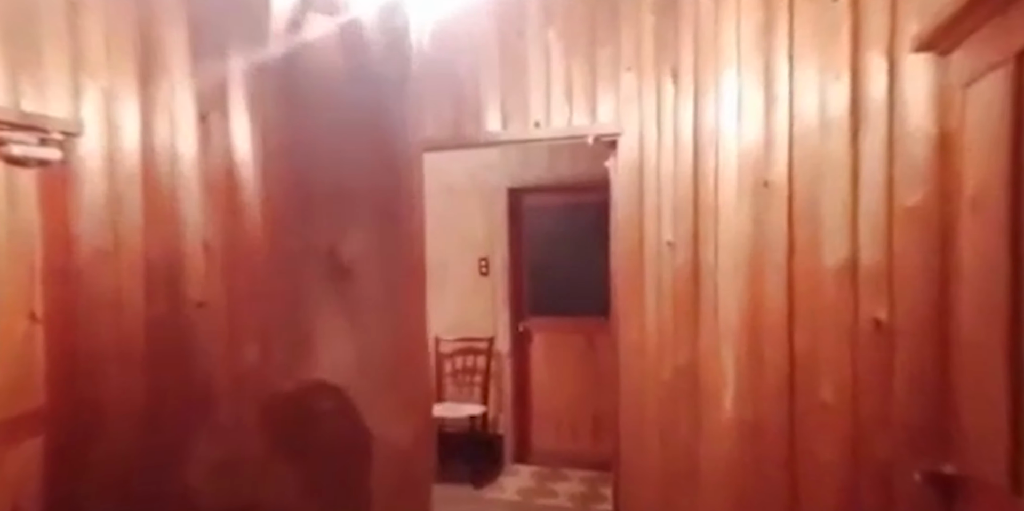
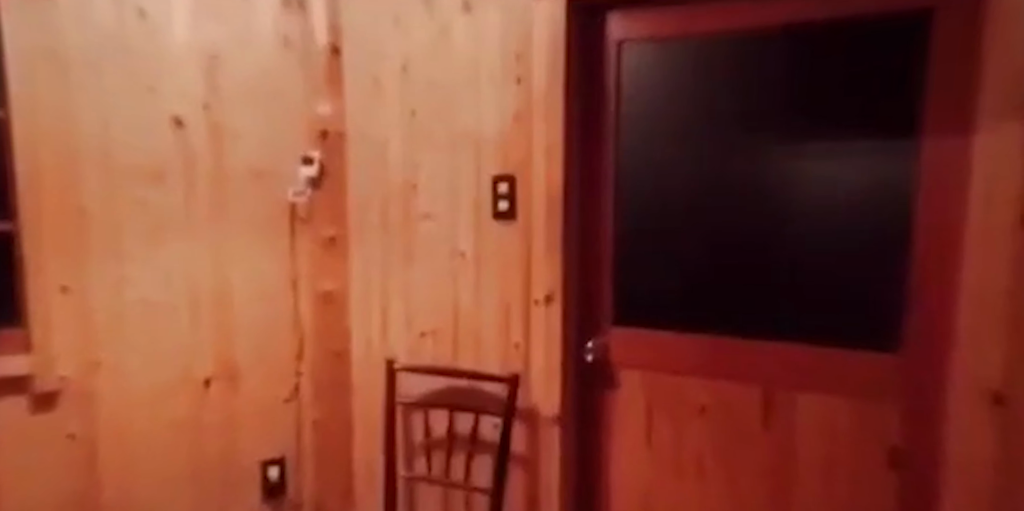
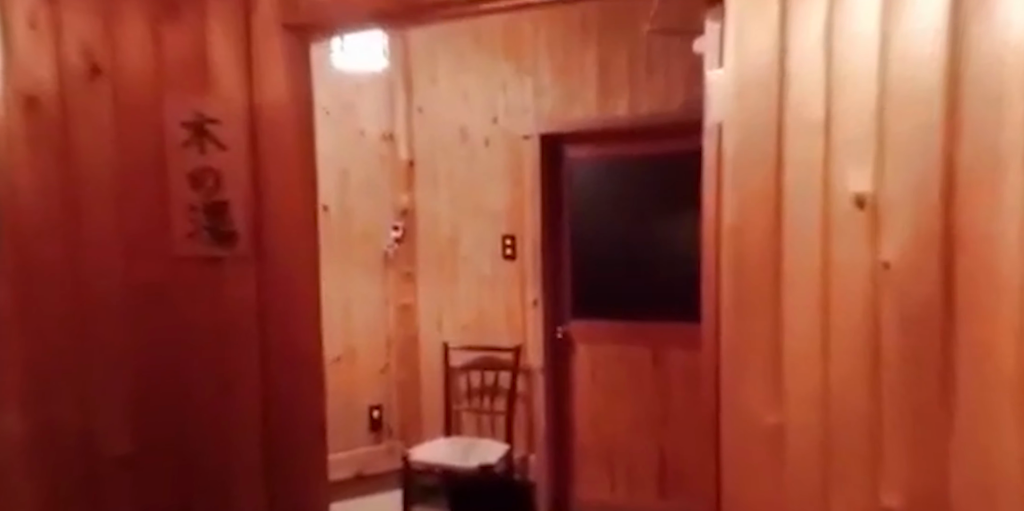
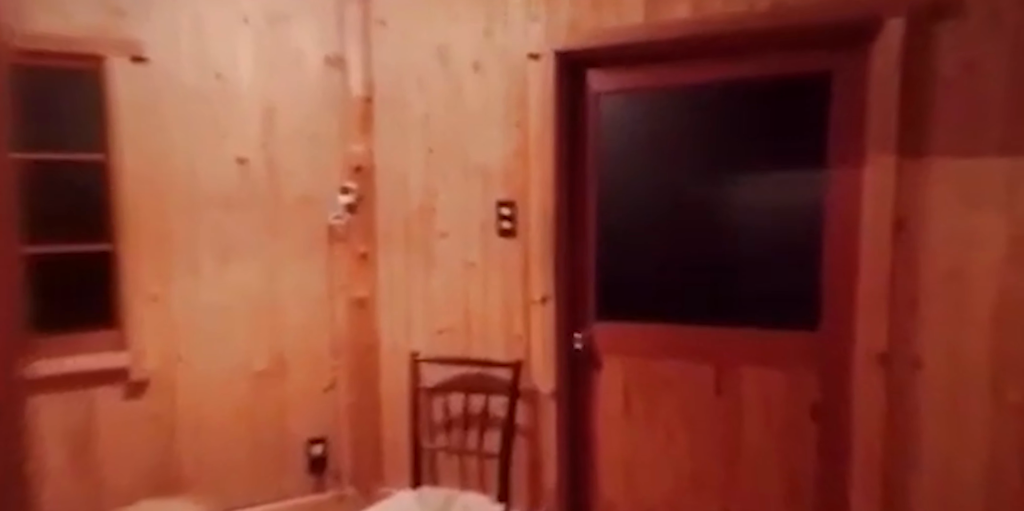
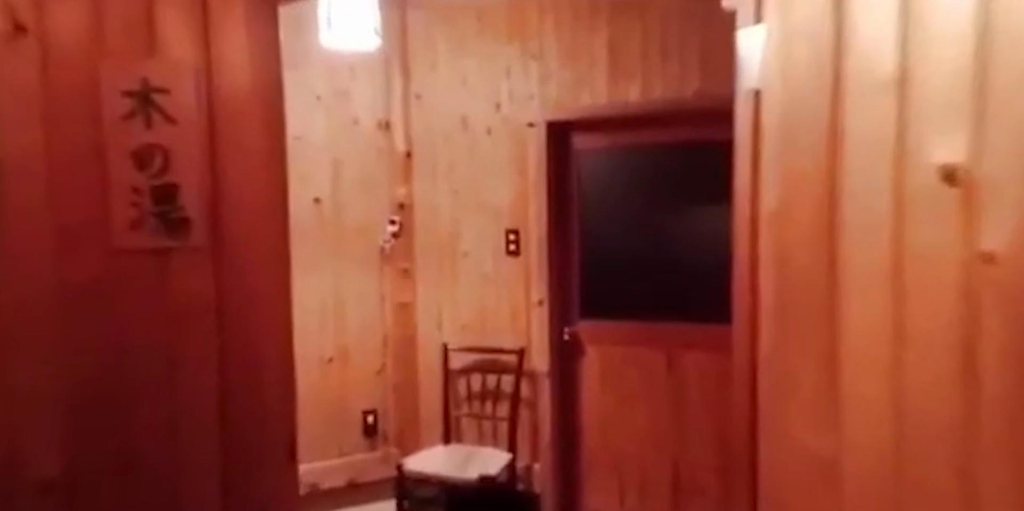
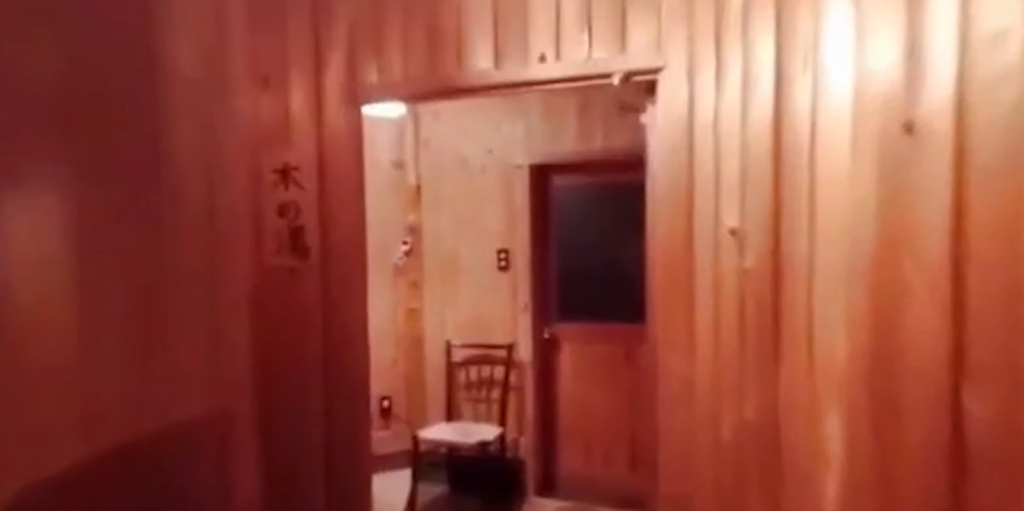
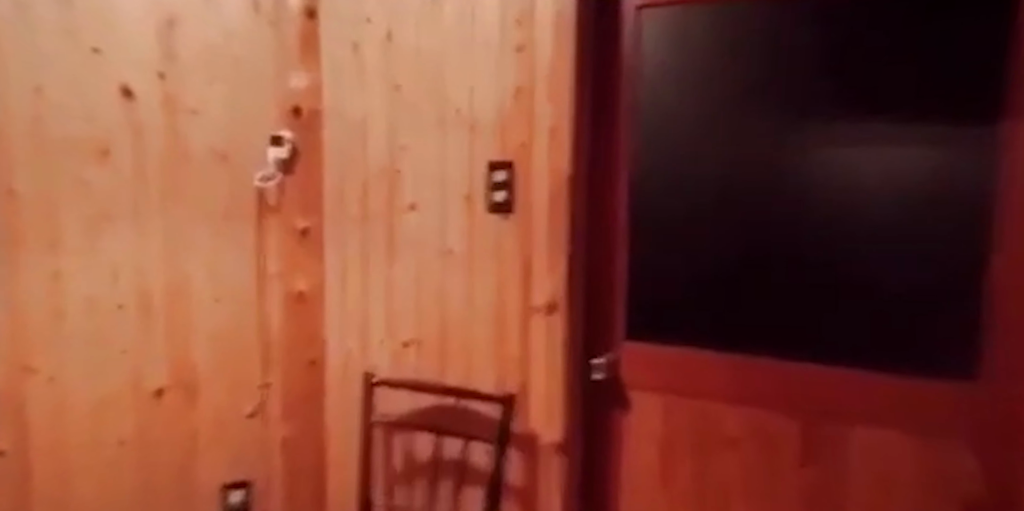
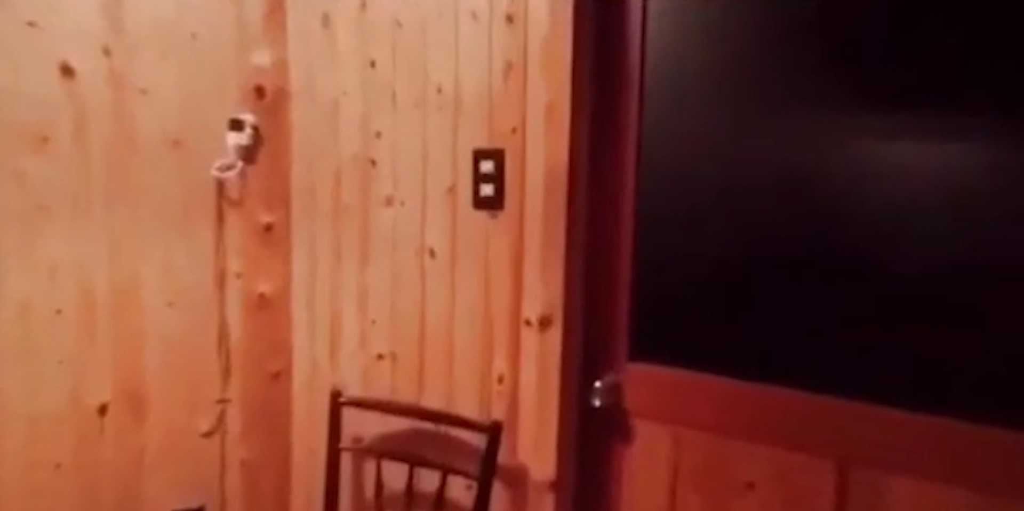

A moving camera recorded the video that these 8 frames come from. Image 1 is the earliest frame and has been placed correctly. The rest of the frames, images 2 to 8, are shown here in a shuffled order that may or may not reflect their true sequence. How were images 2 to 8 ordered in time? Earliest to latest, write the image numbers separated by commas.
6, 3, 5, 4, 2, 7, 8
